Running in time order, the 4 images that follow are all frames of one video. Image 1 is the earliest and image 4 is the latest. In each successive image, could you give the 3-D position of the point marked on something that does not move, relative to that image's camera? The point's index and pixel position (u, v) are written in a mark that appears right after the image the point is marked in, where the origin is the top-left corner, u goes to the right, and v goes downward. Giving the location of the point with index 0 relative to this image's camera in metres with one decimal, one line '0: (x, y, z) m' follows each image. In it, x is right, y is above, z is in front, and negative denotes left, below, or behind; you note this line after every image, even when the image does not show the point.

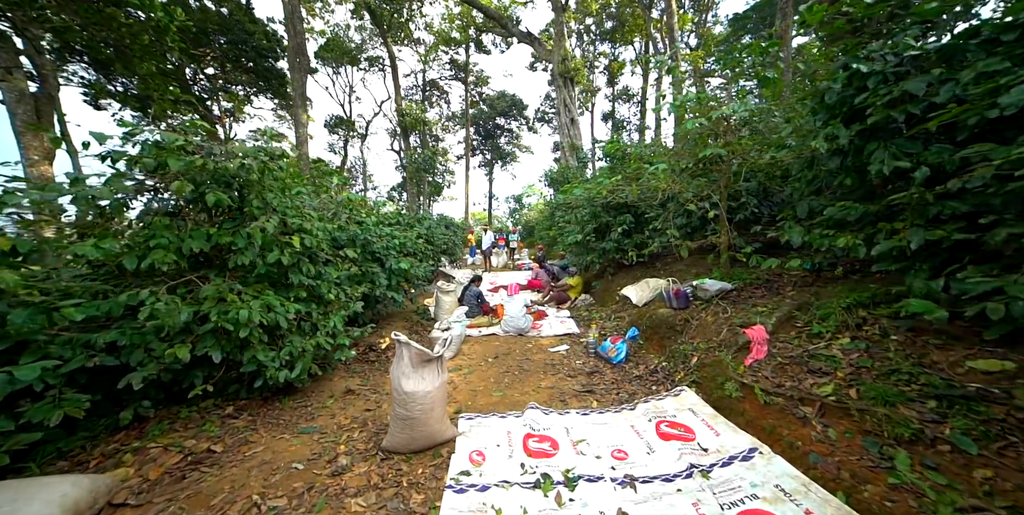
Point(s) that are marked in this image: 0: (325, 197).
0: (-2.4, +0.8, +5.1) m
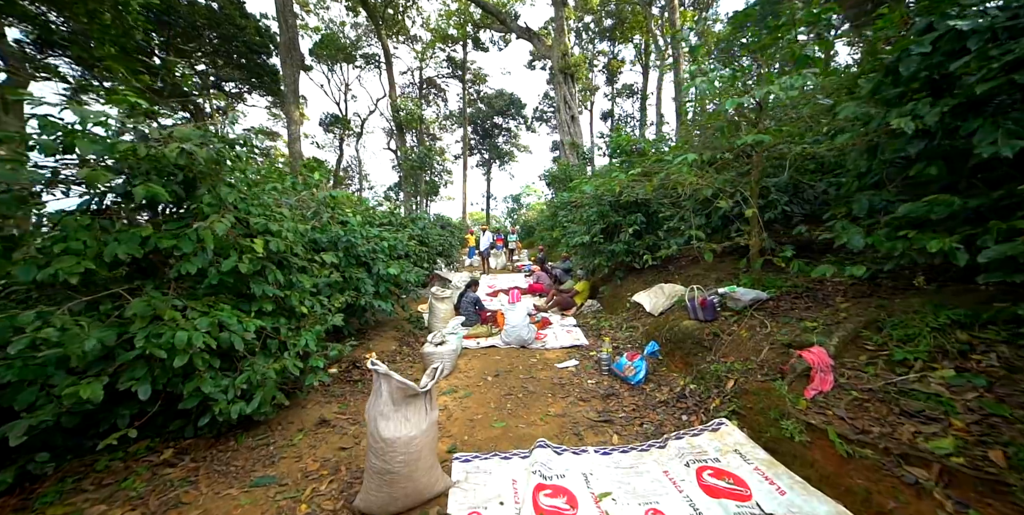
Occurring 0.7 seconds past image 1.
0: (-2.4, +0.7, +4.6) m
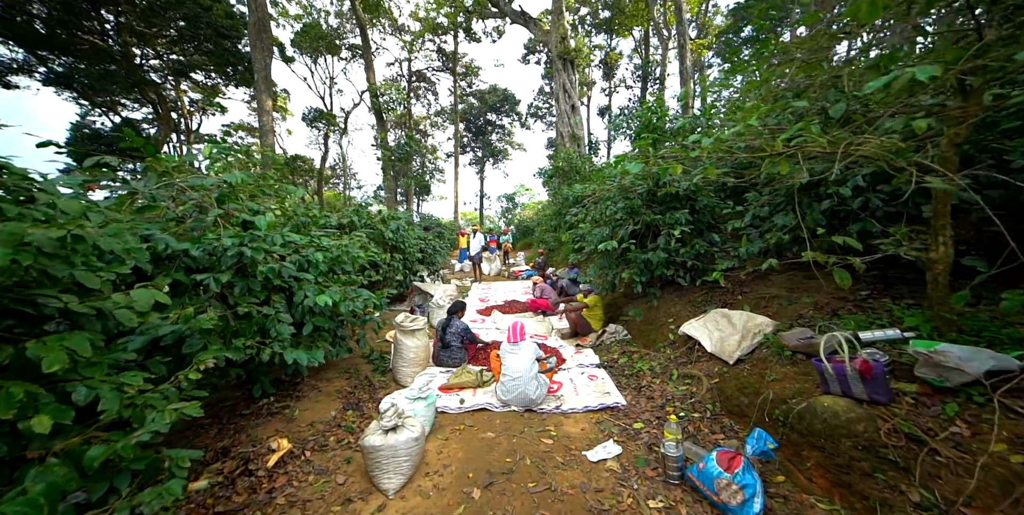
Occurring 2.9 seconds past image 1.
0: (-2.4, +0.5, +2.8) m
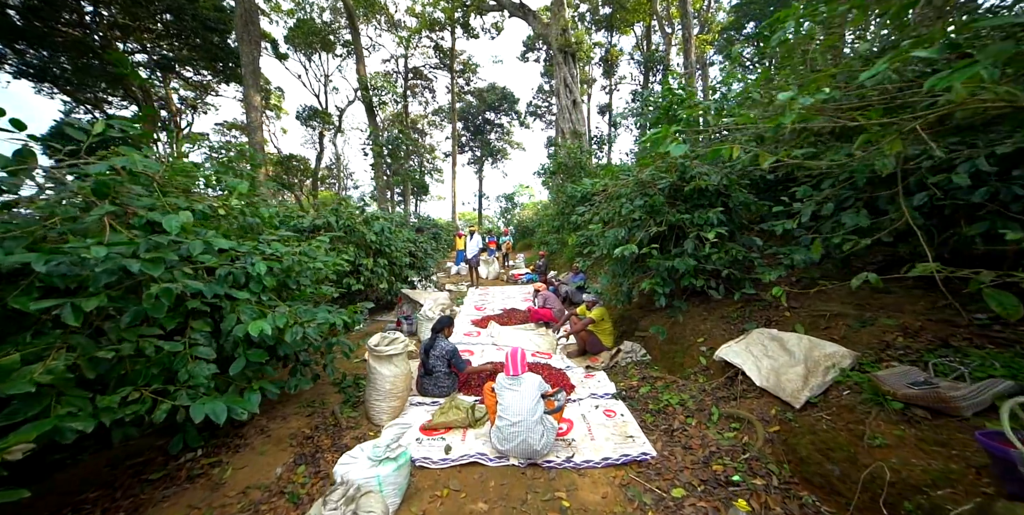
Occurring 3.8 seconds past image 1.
0: (-2.4, +0.5, +1.9) m
